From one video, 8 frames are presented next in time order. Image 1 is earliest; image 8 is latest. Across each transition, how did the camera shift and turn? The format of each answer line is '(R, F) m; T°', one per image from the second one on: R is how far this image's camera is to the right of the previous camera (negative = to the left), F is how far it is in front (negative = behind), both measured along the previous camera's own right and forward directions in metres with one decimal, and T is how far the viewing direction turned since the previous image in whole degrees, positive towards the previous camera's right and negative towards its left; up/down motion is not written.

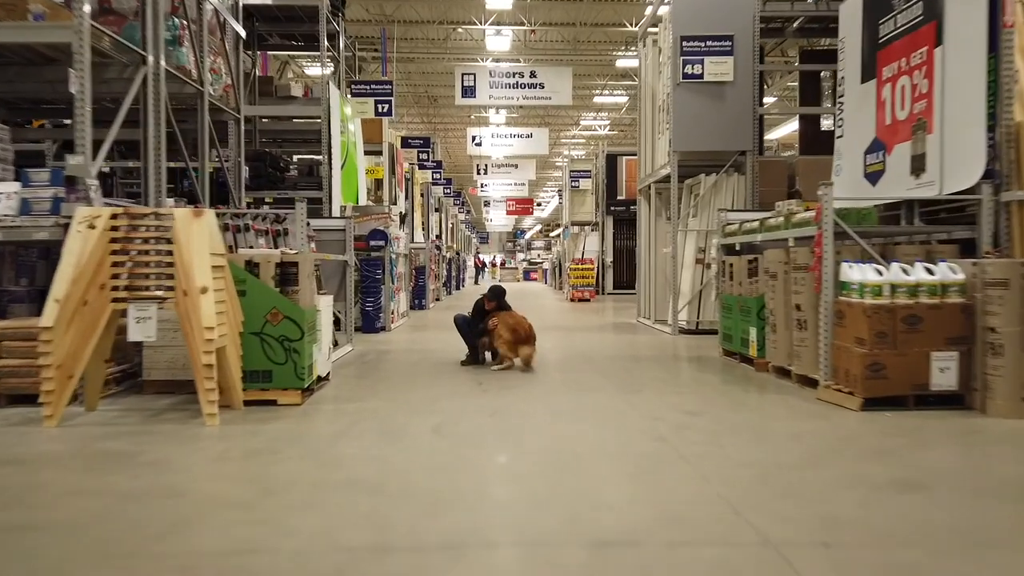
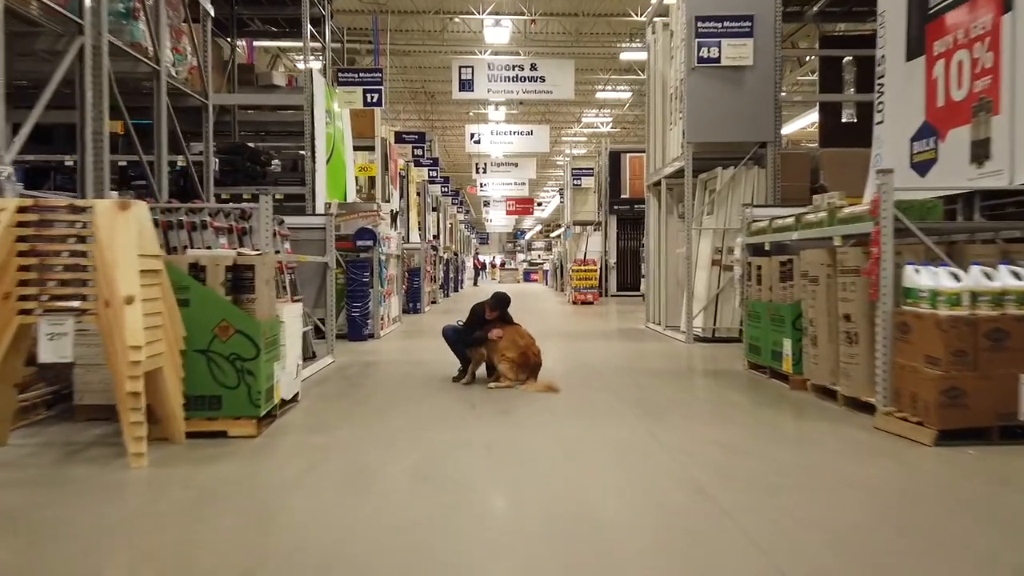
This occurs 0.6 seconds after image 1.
(0.0, +0.7) m; 0°
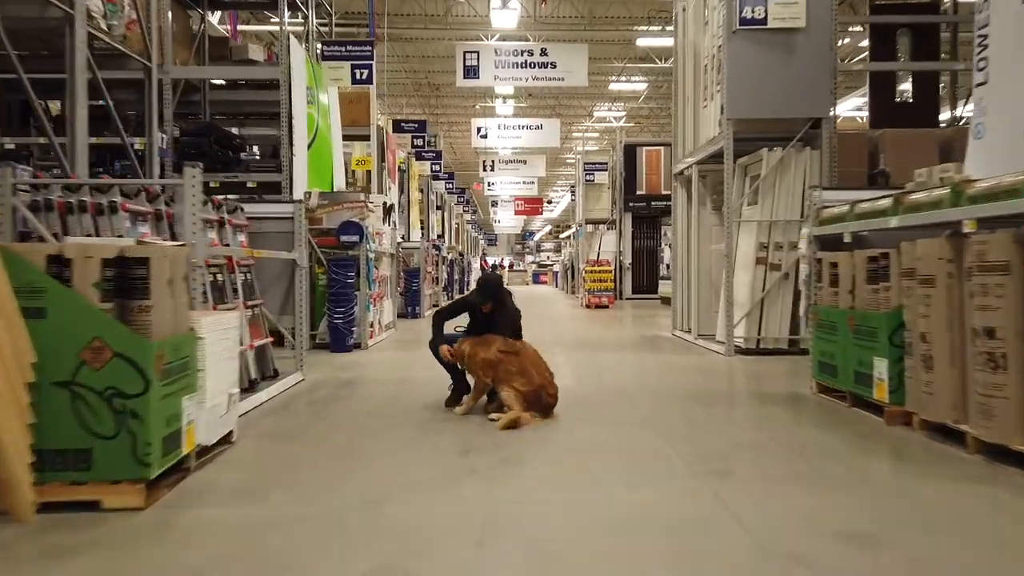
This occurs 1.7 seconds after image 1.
(0.0, +1.2) m; -1°
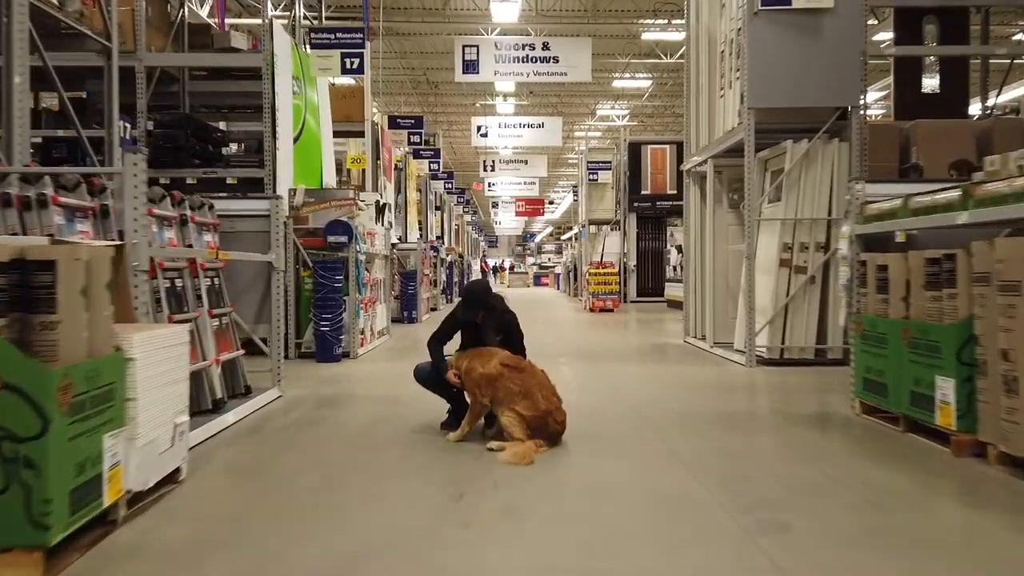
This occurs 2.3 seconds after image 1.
(0.0, +0.6) m; 0°
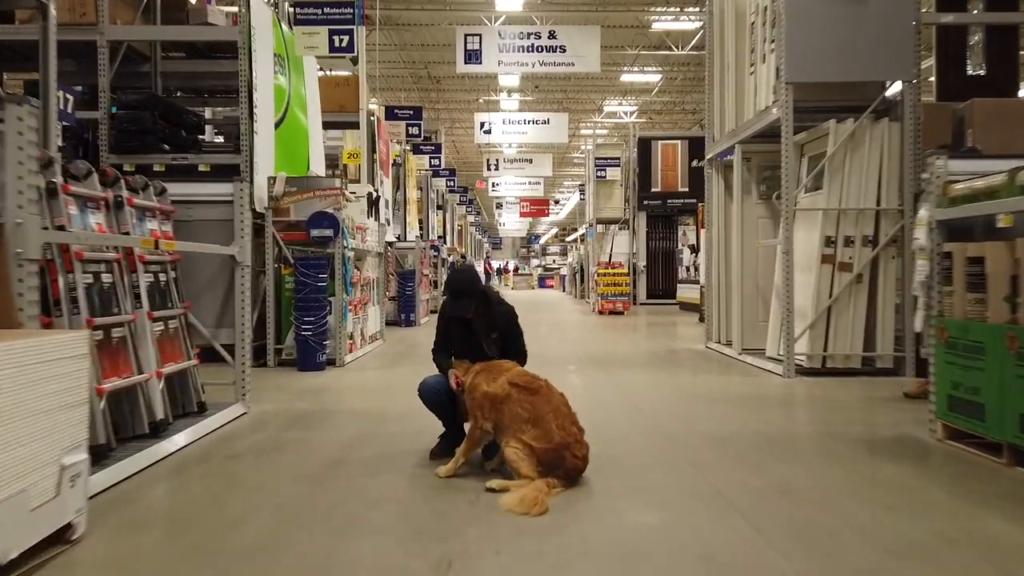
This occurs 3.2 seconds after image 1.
(0.0, +0.7) m; 0°
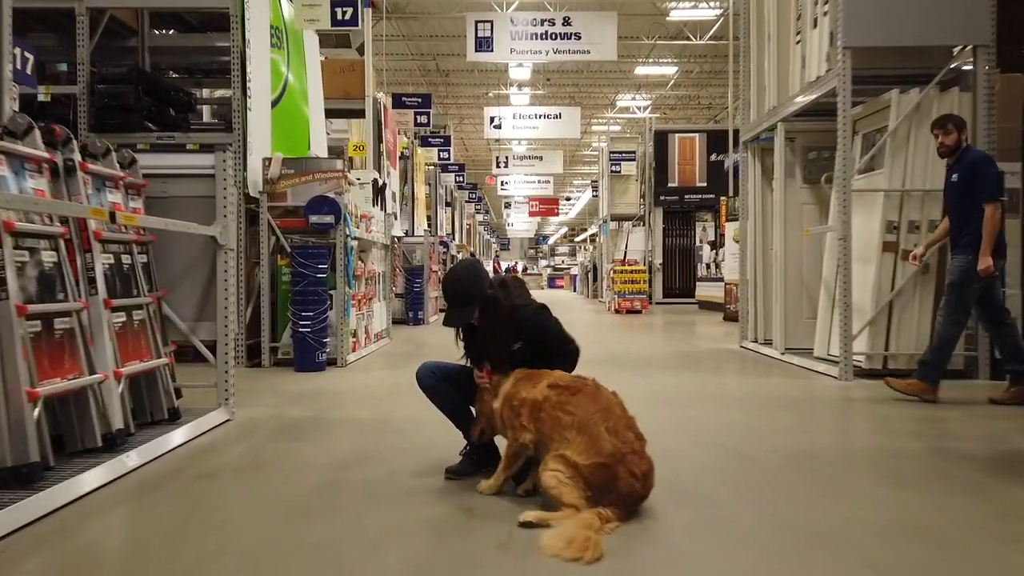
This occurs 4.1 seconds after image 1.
(-0.1, +0.6) m; -1°
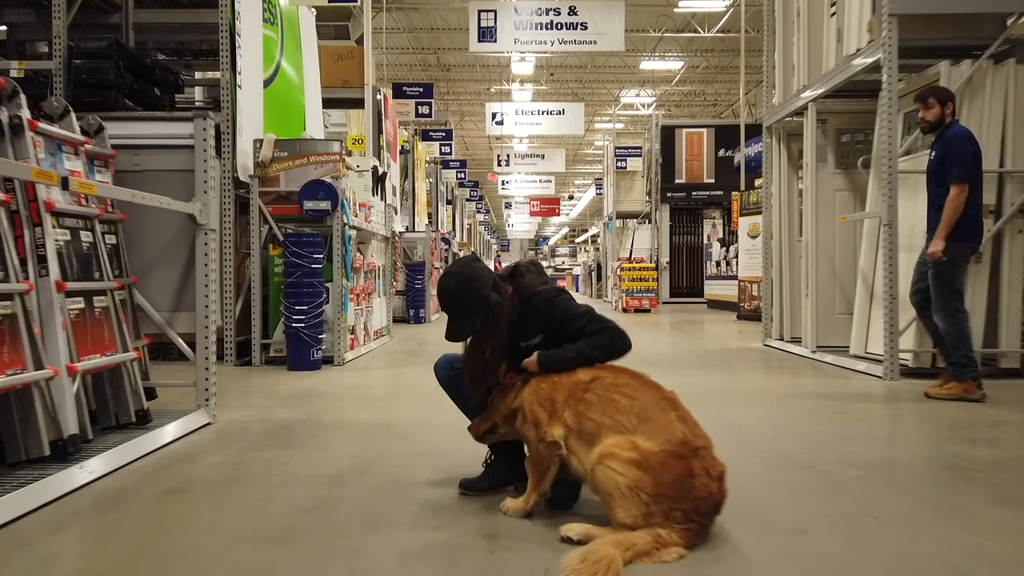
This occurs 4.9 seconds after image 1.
(-0.1, +0.4) m; 0°
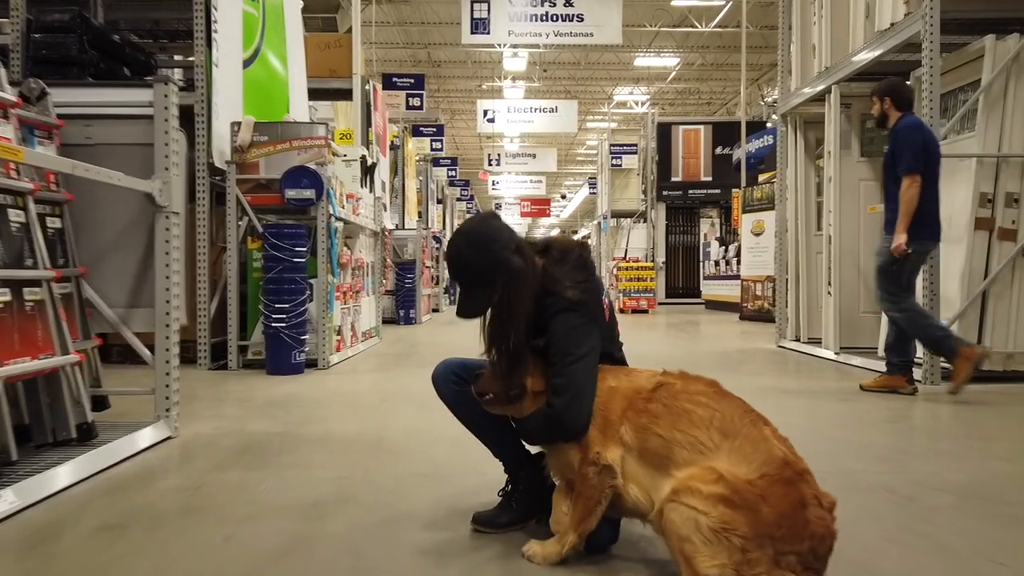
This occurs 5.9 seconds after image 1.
(-0.1, +0.4) m; +1°
